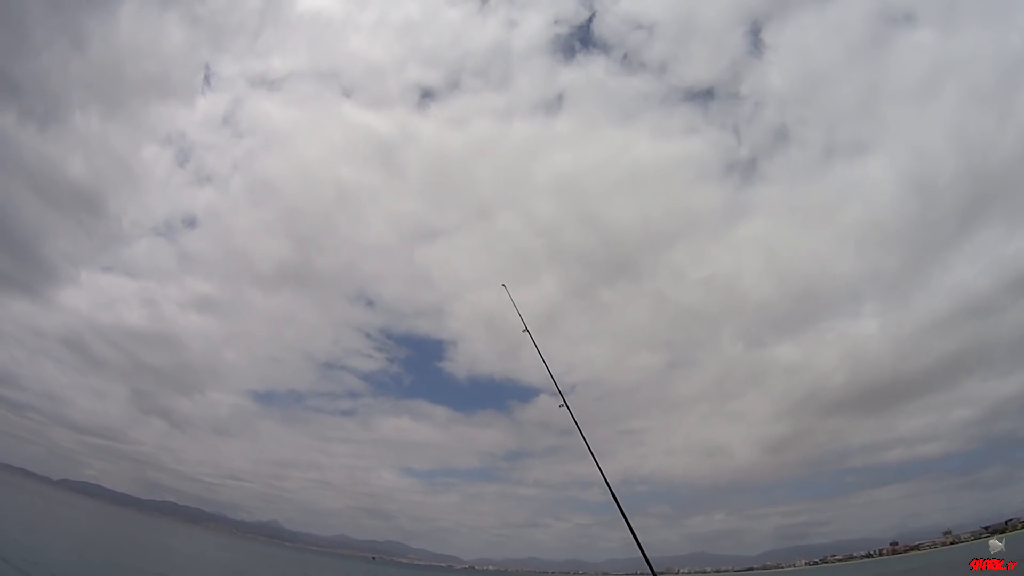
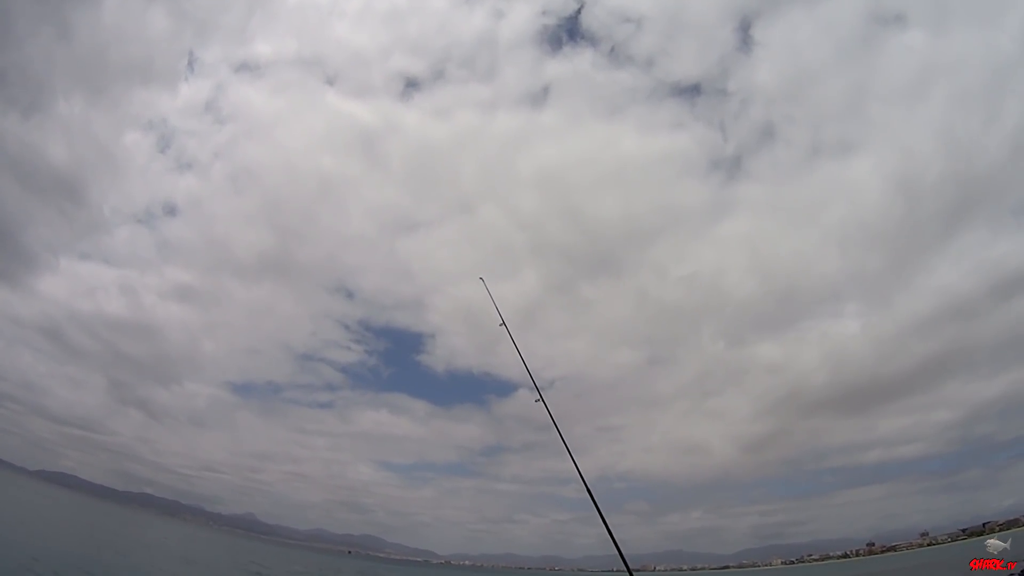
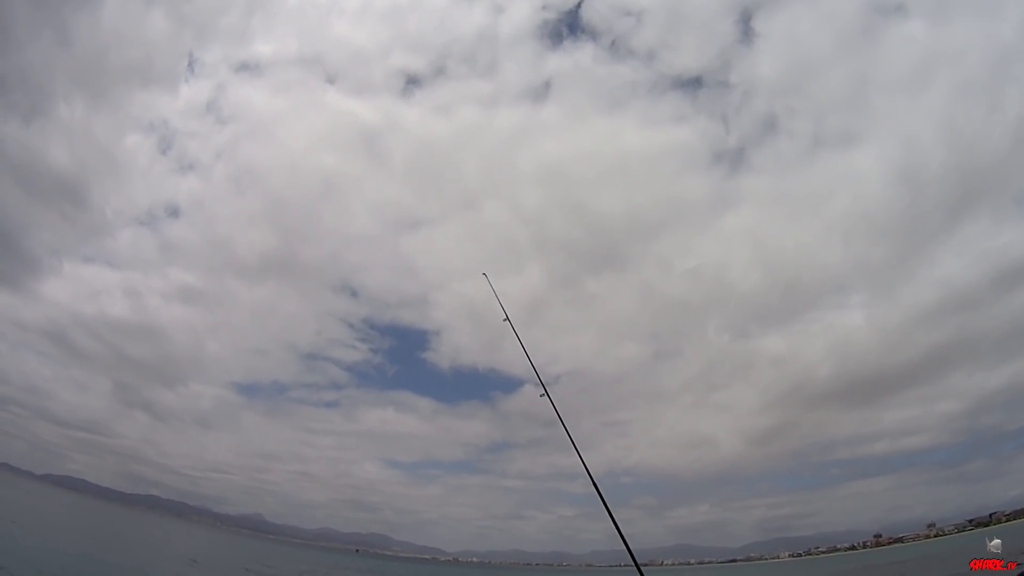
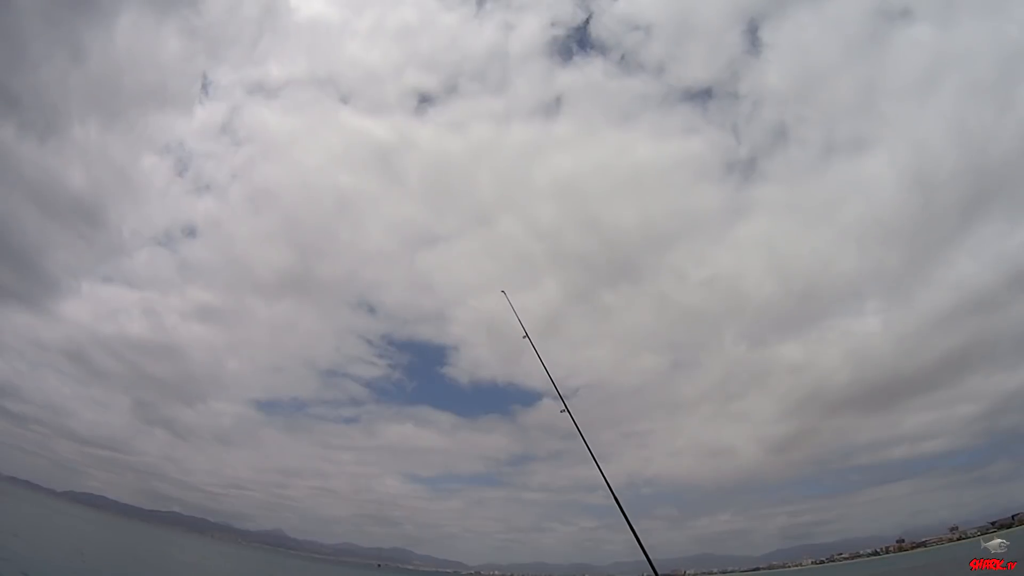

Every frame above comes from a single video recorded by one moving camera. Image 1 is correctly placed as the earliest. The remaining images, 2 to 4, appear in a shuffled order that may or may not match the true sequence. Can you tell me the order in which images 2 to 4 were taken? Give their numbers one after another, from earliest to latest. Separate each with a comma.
4, 2, 3
